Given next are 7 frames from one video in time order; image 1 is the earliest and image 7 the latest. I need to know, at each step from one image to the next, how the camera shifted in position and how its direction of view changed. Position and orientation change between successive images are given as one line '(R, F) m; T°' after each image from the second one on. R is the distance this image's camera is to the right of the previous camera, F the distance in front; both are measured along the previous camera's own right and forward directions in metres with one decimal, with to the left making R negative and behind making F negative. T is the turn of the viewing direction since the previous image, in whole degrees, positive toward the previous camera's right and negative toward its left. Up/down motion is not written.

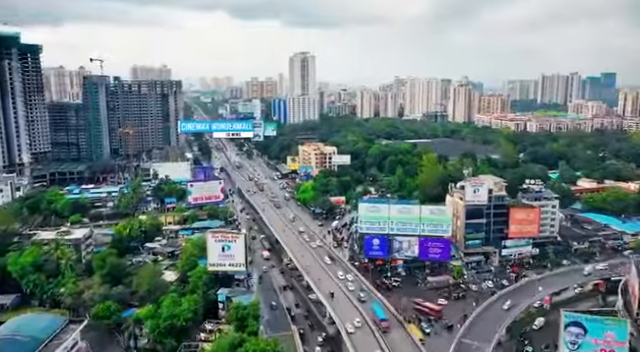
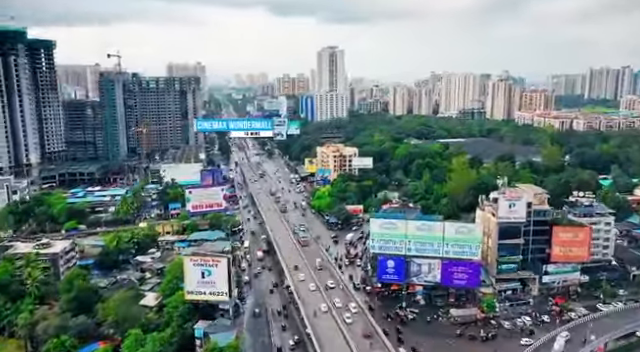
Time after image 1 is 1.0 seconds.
(+1.0, +2.8) m; -4°
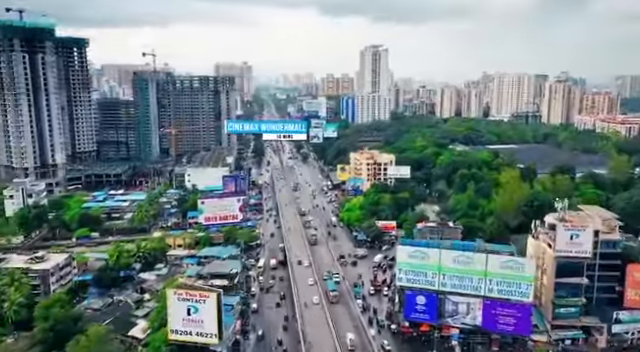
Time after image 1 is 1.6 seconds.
(+0.8, +2.5) m; -5°
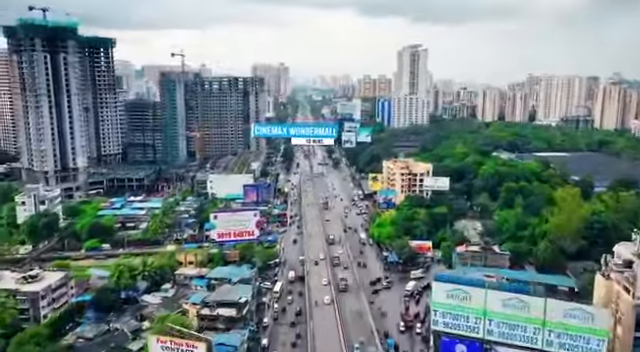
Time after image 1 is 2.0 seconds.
(+0.4, +2.2) m; -4°
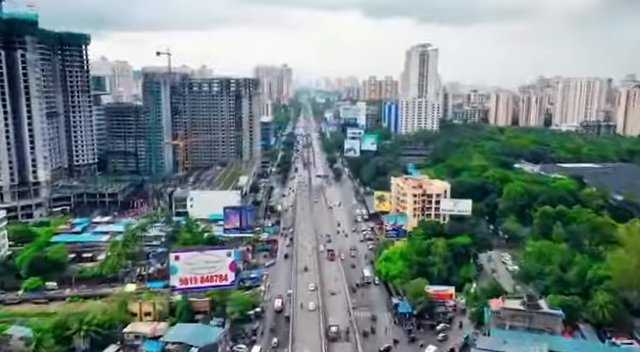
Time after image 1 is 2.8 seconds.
(+0.4, +4.0) m; -1°
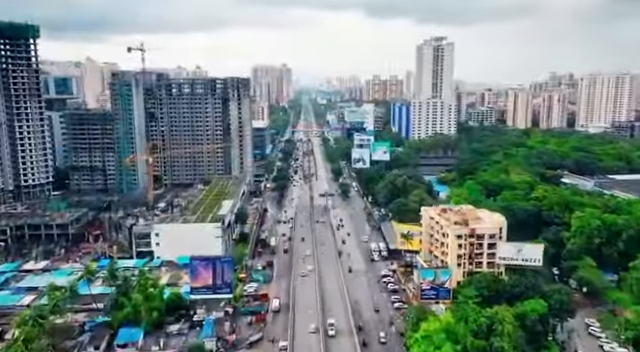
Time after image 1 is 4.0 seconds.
(-0.1, +5.9) m; 0°
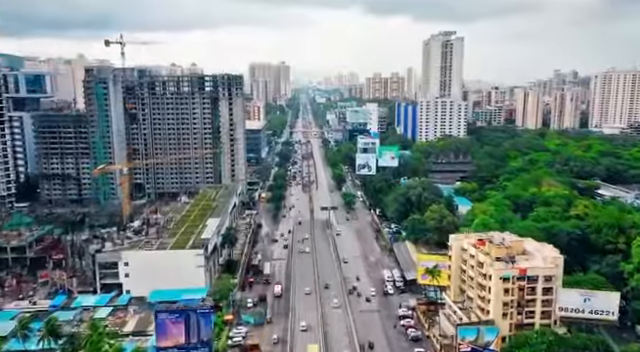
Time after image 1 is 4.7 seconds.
(-0.2, +3.3) m; 0°
